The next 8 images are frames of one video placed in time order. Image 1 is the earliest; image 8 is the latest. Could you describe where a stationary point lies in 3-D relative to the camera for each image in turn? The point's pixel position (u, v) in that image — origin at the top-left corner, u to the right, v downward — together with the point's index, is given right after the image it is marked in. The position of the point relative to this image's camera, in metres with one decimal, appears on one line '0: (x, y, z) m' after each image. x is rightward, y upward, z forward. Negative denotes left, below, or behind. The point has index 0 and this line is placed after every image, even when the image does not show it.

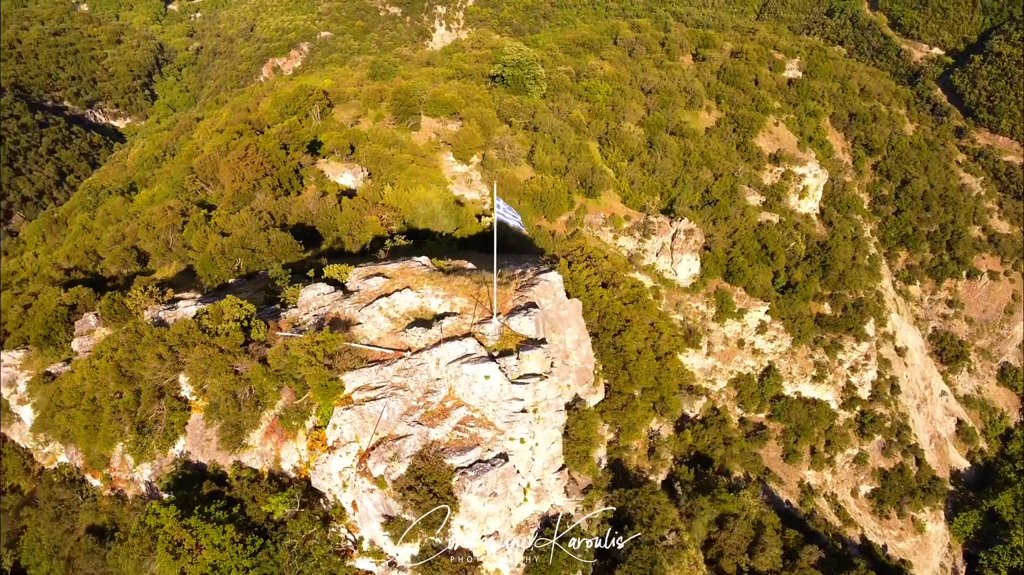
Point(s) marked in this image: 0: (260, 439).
0: (-10.2, -6.1, +18.8) m
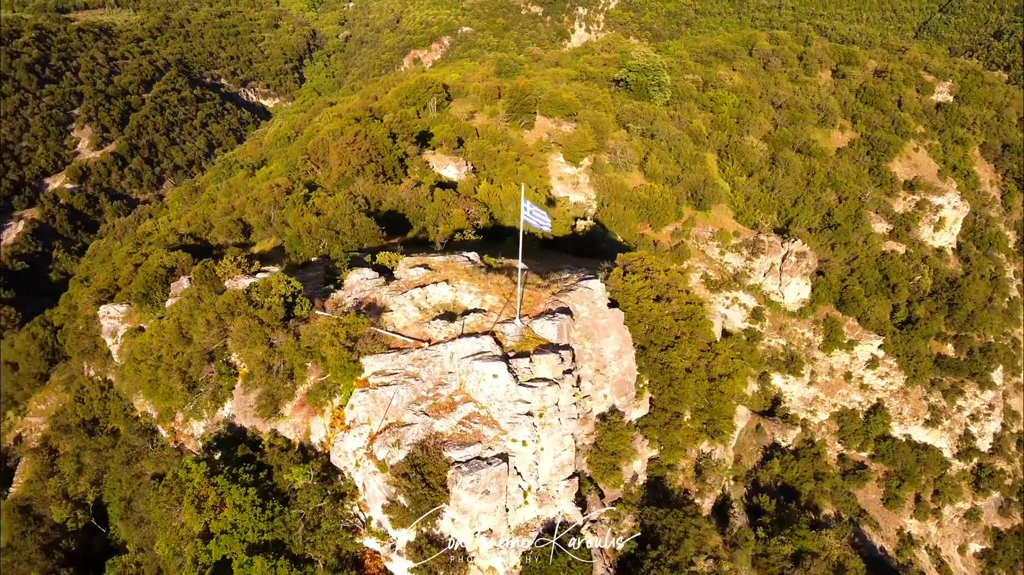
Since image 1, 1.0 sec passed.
0: (-9.4, -5.3, +19.8) m
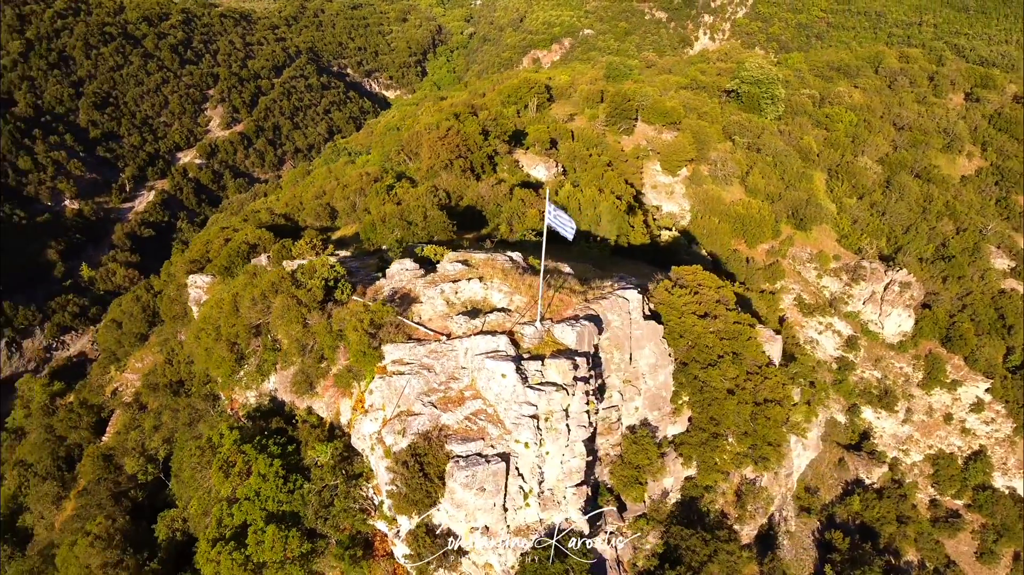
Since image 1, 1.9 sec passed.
0: (-8.4, -4.6, +20.7) m
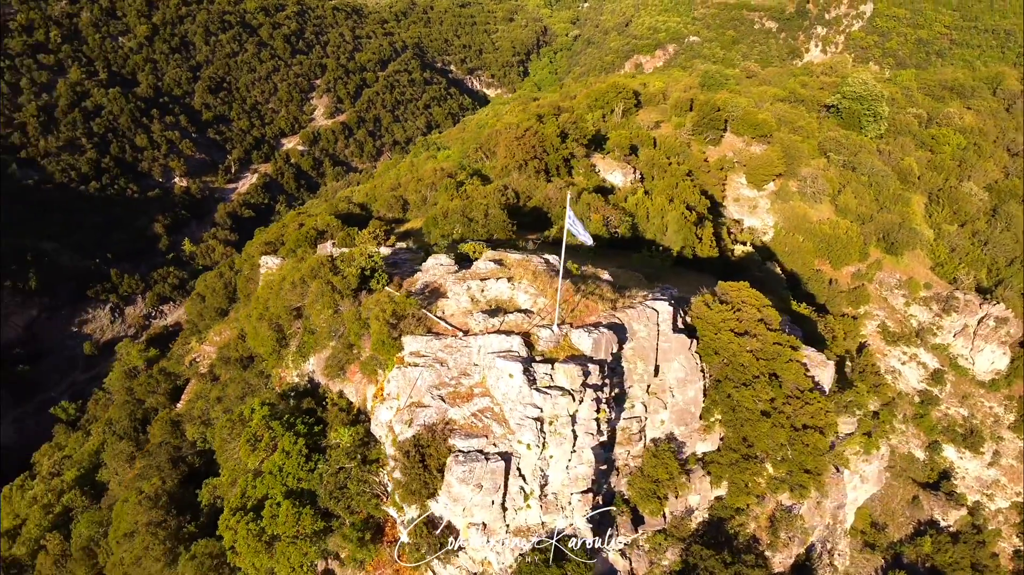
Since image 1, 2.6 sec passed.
0: (-7.5, -4.1, +21.6) m
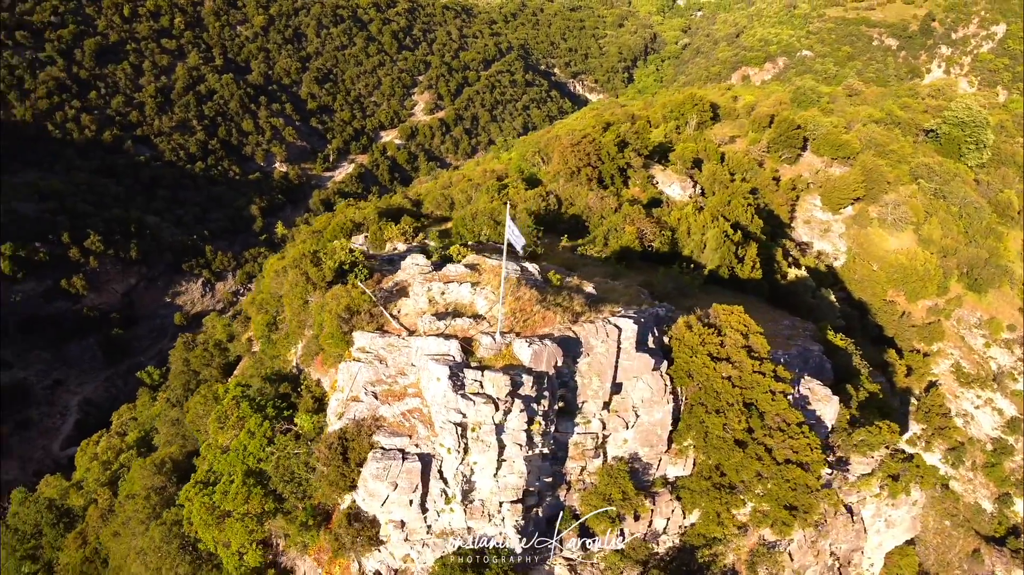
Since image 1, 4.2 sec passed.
0: (-9.3, -3.8, +22.0) m
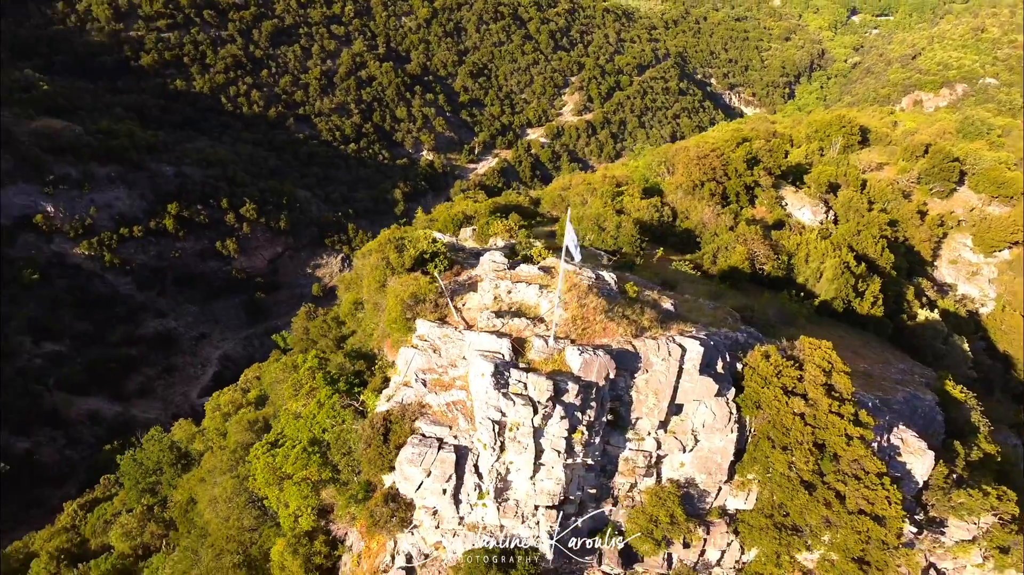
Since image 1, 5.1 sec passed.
0: (-6.6, -3.0, +23.2) m
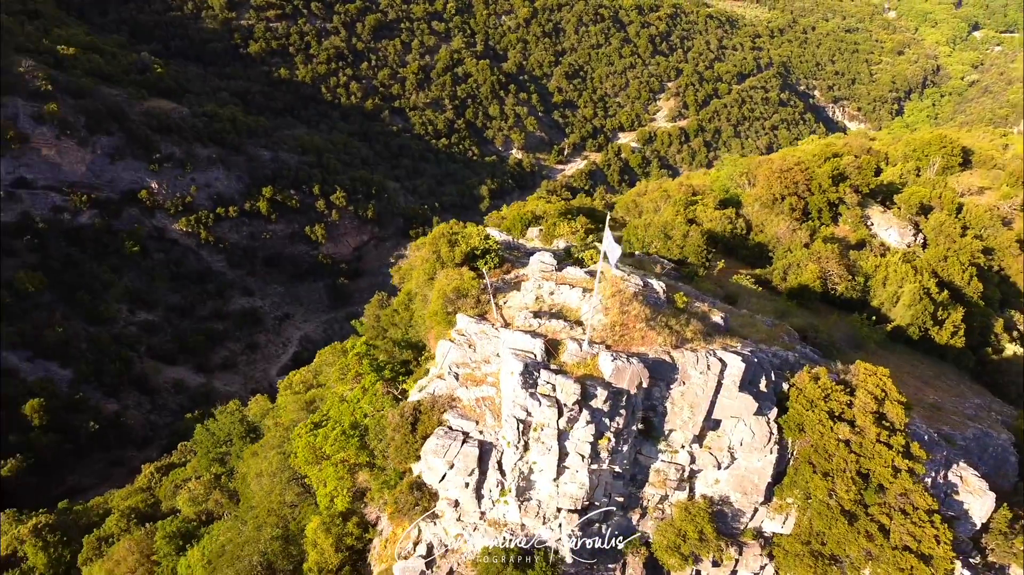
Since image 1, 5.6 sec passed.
0: (-4.8, -2.6, +23.8) m
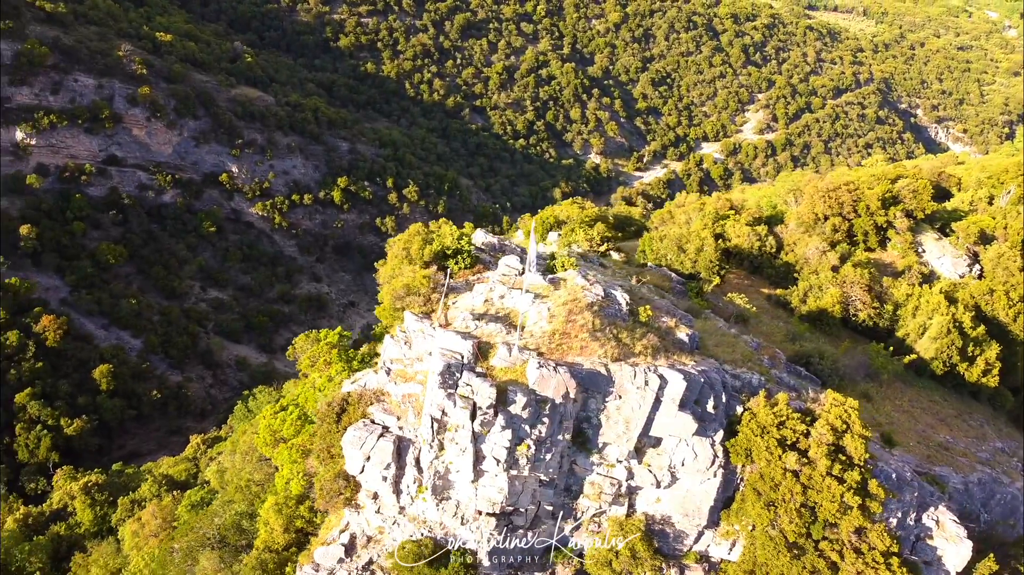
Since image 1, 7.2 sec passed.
0: (-6.9, -2.3, +24.1) m
